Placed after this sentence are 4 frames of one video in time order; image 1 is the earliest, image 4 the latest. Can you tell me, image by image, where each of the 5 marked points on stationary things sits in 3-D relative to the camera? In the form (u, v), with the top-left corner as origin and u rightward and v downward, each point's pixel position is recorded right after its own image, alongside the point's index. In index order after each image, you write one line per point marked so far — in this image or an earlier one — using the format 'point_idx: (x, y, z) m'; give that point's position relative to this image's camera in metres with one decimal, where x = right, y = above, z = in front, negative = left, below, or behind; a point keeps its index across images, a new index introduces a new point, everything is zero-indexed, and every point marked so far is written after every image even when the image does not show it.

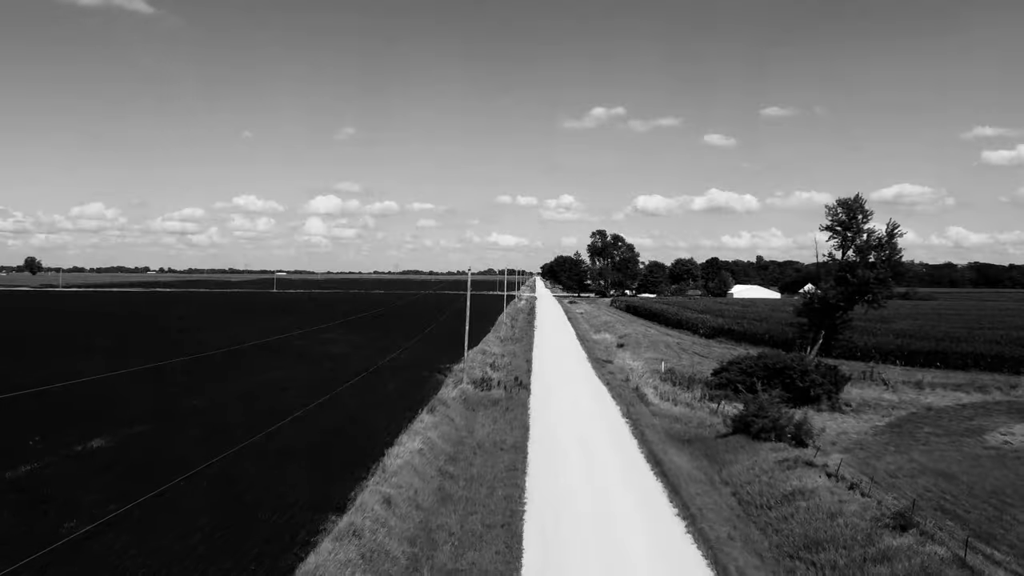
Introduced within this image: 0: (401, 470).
0: (-3.3, -5.5, +16.8) m
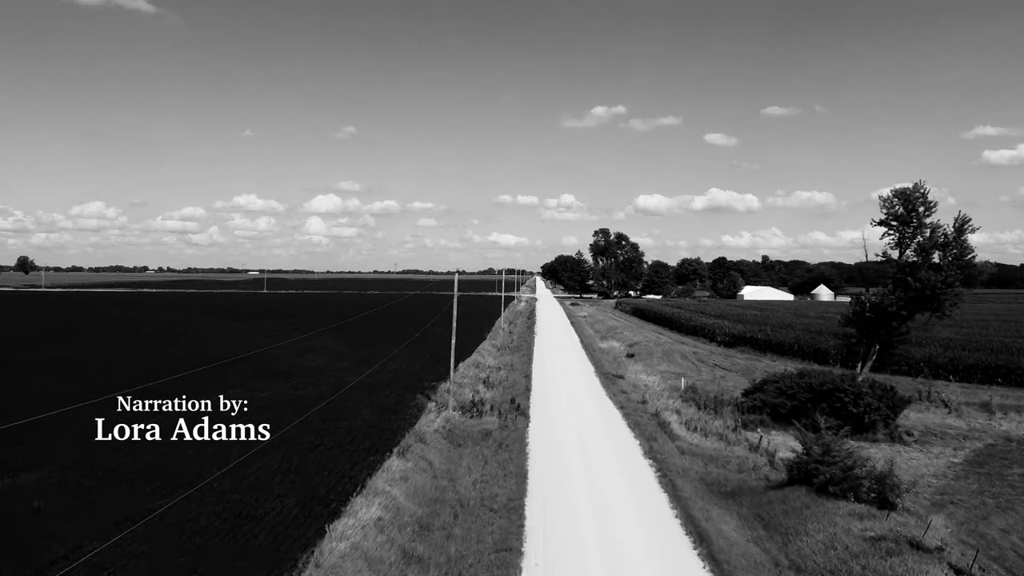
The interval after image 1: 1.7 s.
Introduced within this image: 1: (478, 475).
0: (-3.5, -5.7, +11.9) m
1: (-1.1, -5.9, +17.9) m
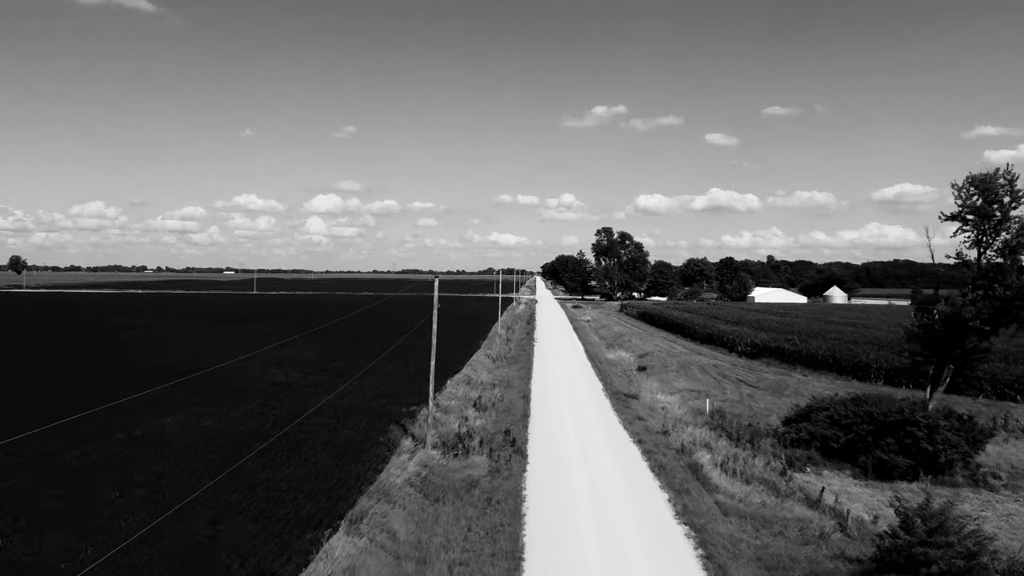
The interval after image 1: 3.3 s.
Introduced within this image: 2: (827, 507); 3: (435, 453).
0: (-3.7, -6.0, +7.2) m
1: (-1.3, -6.2, +13.2) m
2: (+9.2, -6.3, +16.6) m
3: (-2.6, -5.6, +19.4) m
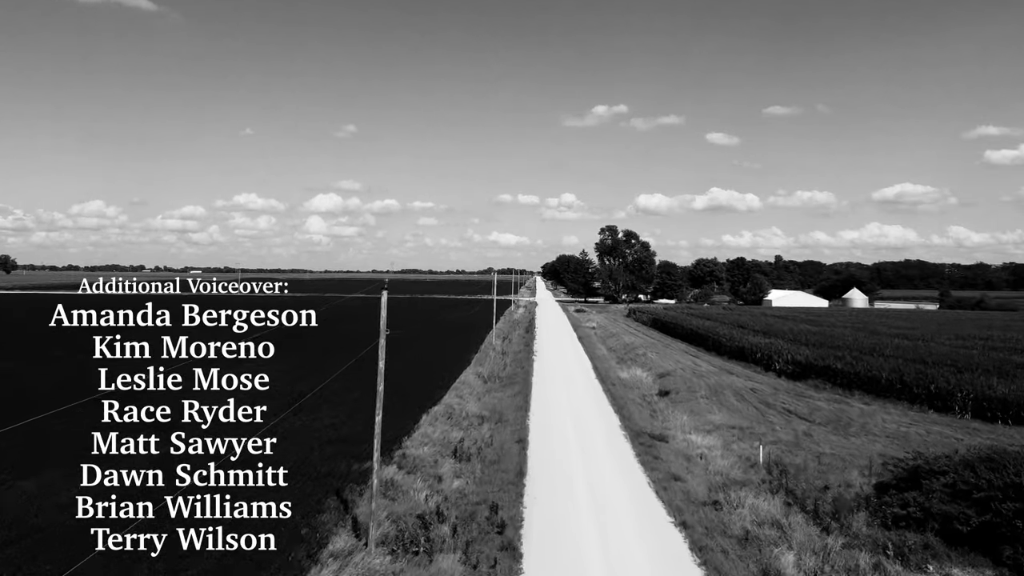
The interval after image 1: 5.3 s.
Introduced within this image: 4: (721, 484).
0: (-4.1, -6.5, +0.7) m
1: (-1.6, -6.6, +6.7) m
2: (+8.9, -6.8, +10.0) m
3: (-2.9, -6.1, +12.9) m
4: (+6.8, -6.3, +18.3) m
